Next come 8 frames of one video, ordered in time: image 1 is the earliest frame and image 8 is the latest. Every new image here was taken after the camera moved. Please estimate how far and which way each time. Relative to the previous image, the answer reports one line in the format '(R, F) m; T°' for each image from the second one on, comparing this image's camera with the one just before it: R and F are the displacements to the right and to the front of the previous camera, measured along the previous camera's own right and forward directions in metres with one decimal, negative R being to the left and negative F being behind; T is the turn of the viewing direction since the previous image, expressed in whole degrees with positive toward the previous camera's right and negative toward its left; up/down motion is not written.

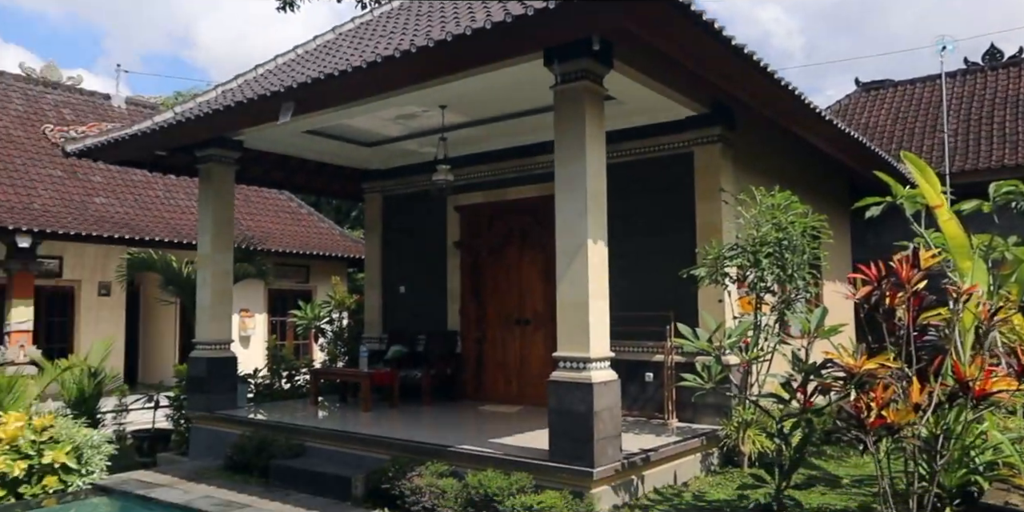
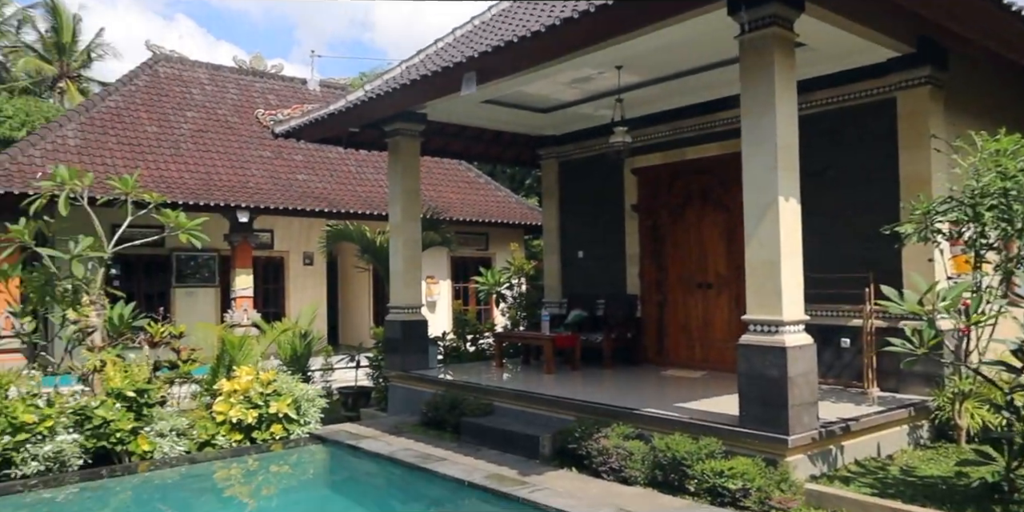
(0.0, 0.0) m; -12°
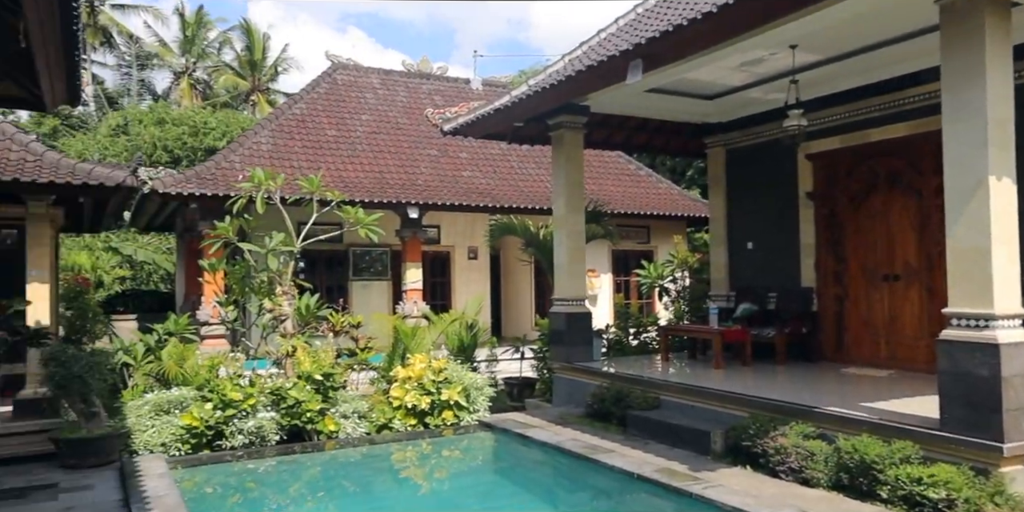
(0.0, 0.0) m; -11°
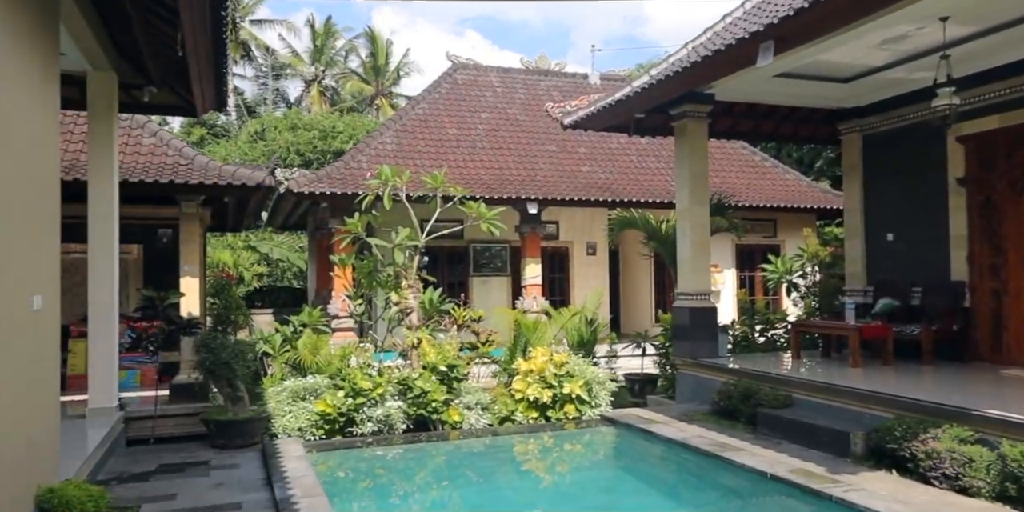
(-0.1, 0.0) m; -8°
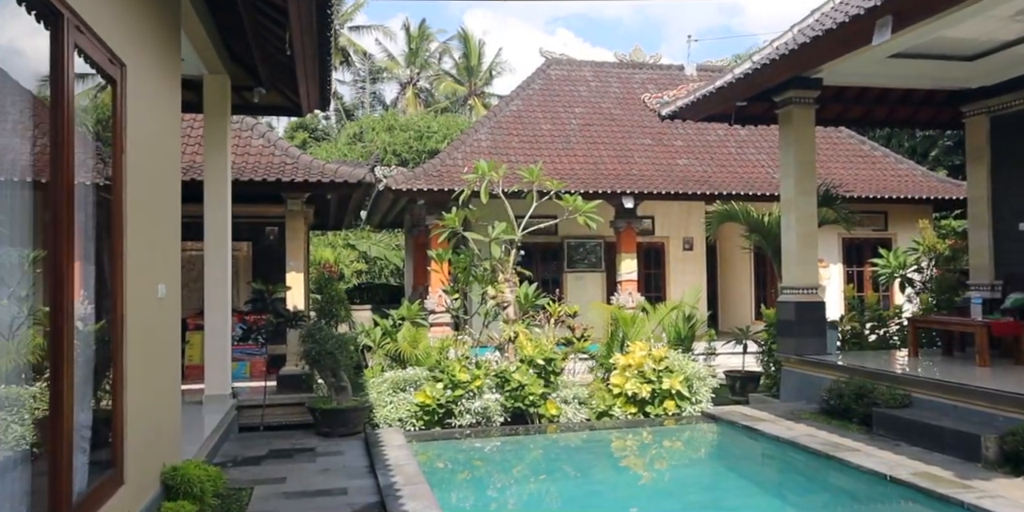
(-0.1, 0.0) m; -6°
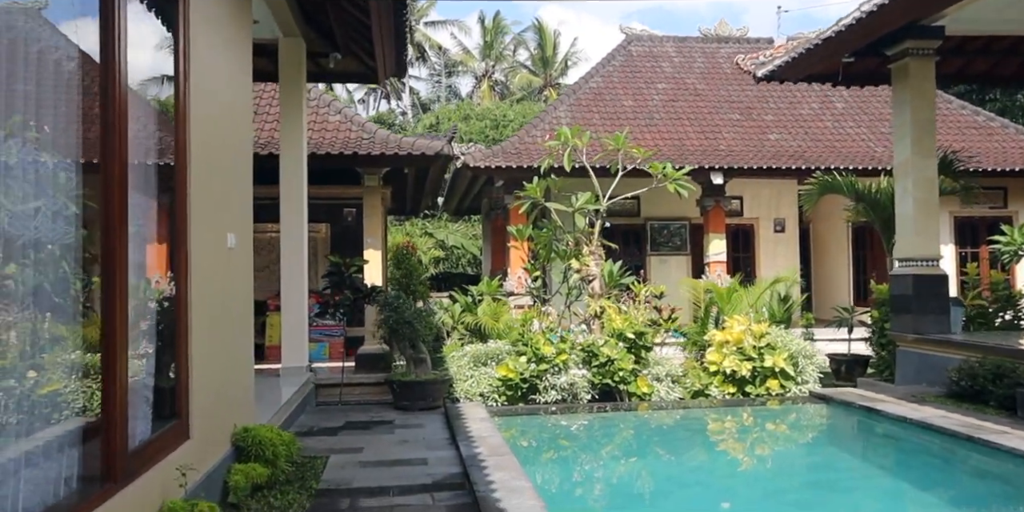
(-0.1, +0.4) m; -5°
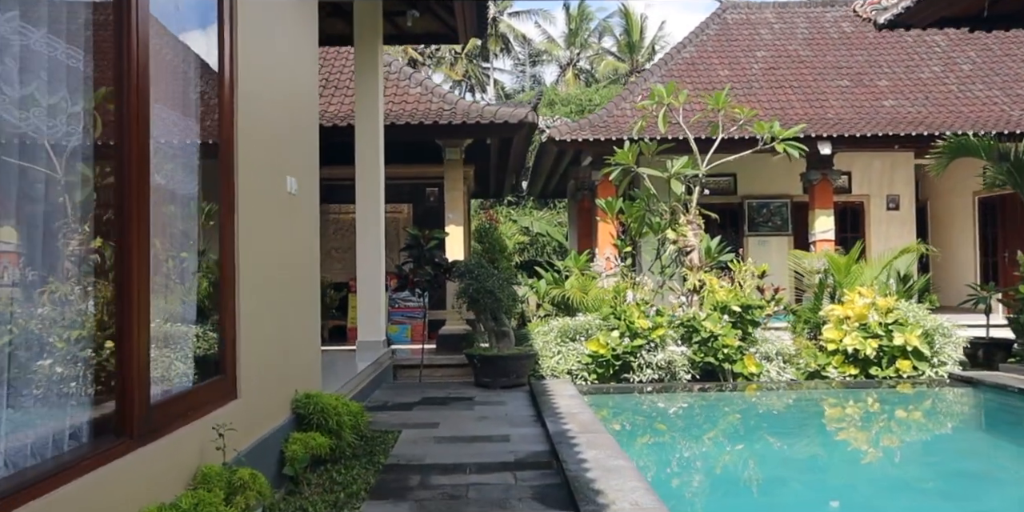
(0.0, +0.6) m; -6°
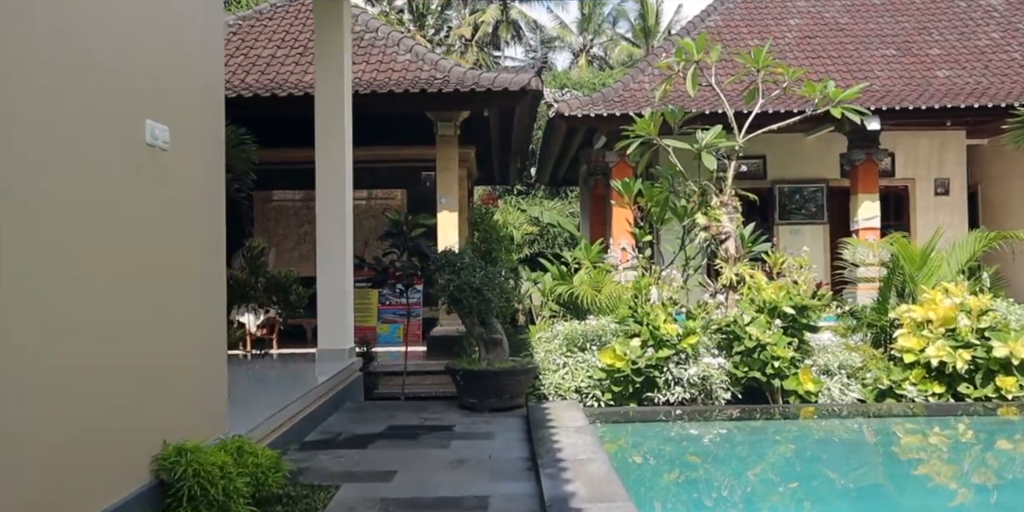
(+0.1, +1.3) m; -1°
